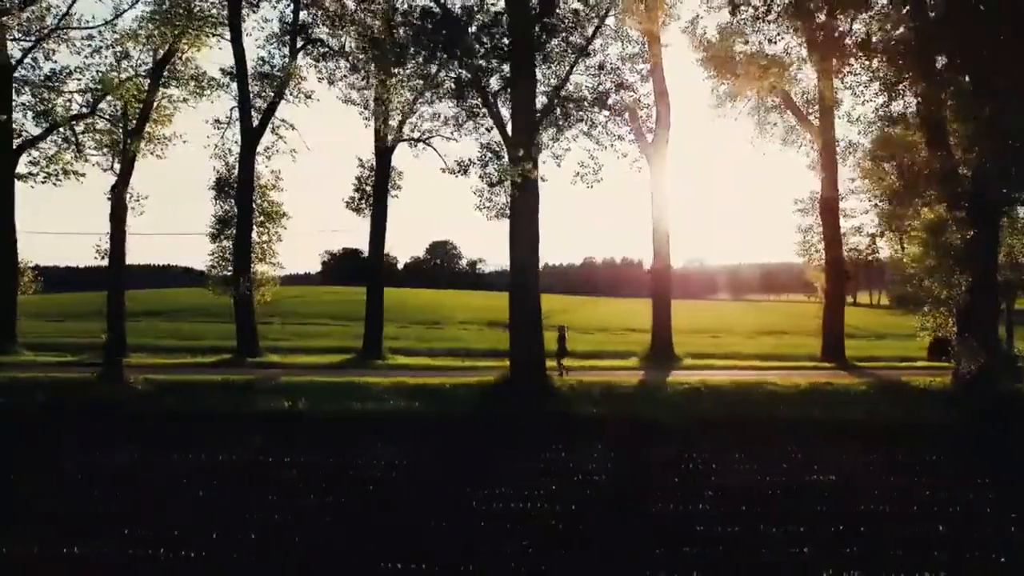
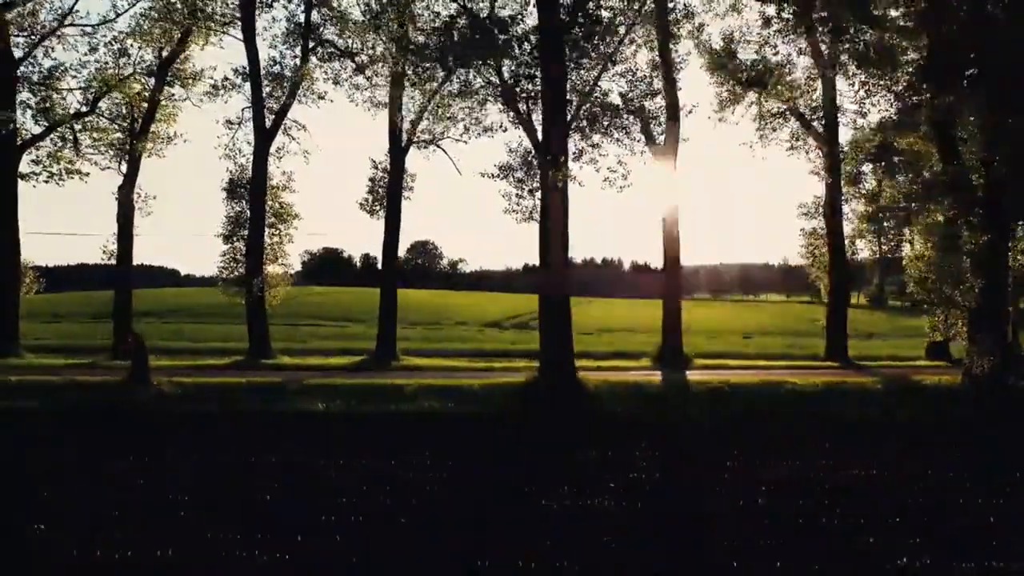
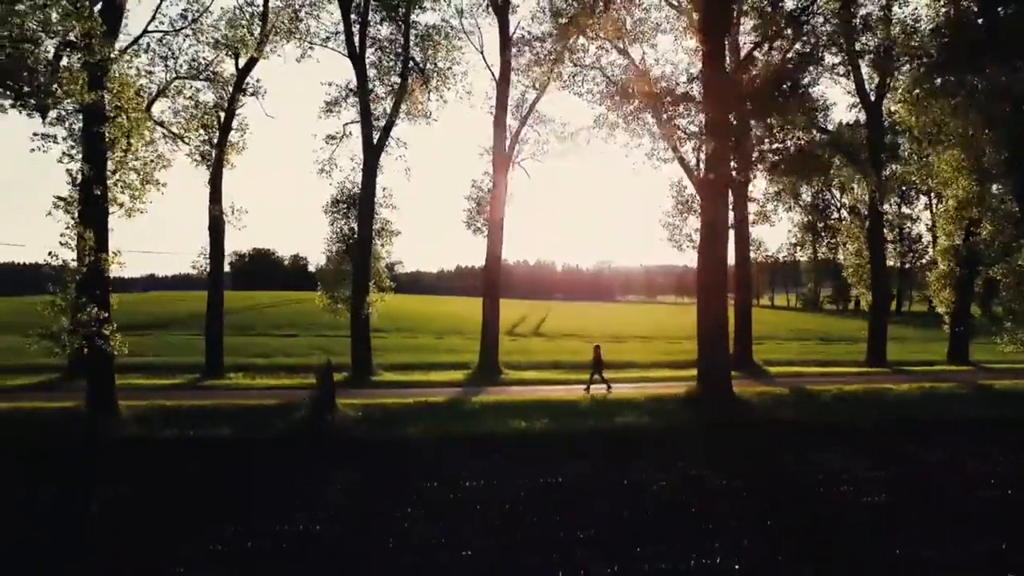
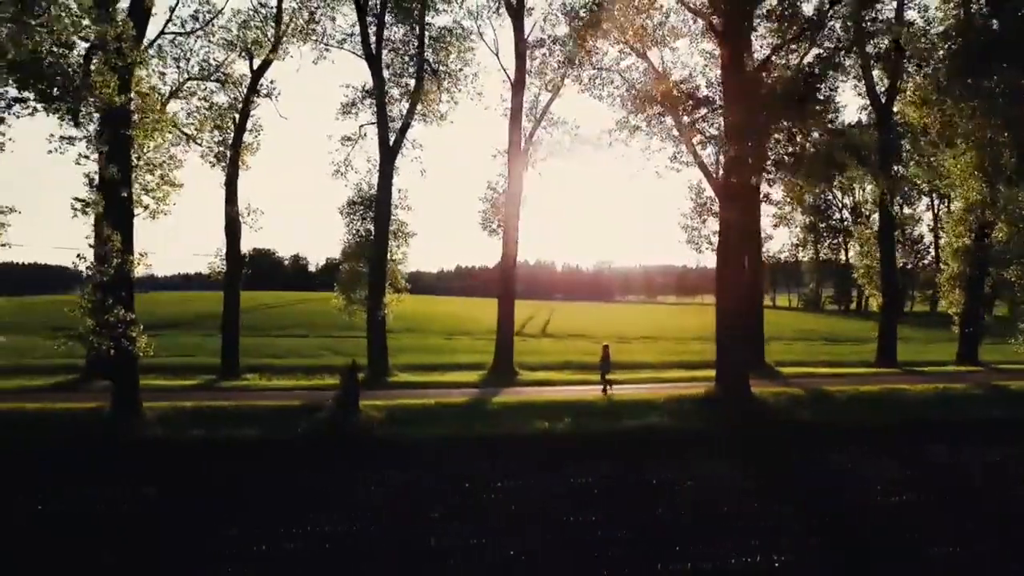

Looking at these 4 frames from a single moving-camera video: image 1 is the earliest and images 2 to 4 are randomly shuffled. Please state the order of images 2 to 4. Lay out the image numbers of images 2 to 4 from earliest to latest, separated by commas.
2, 3, 4
